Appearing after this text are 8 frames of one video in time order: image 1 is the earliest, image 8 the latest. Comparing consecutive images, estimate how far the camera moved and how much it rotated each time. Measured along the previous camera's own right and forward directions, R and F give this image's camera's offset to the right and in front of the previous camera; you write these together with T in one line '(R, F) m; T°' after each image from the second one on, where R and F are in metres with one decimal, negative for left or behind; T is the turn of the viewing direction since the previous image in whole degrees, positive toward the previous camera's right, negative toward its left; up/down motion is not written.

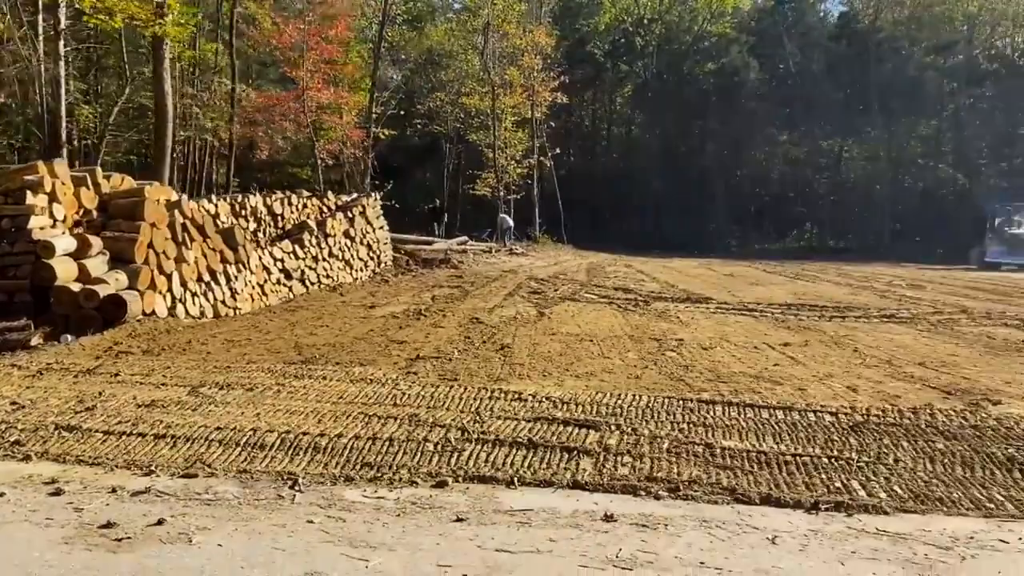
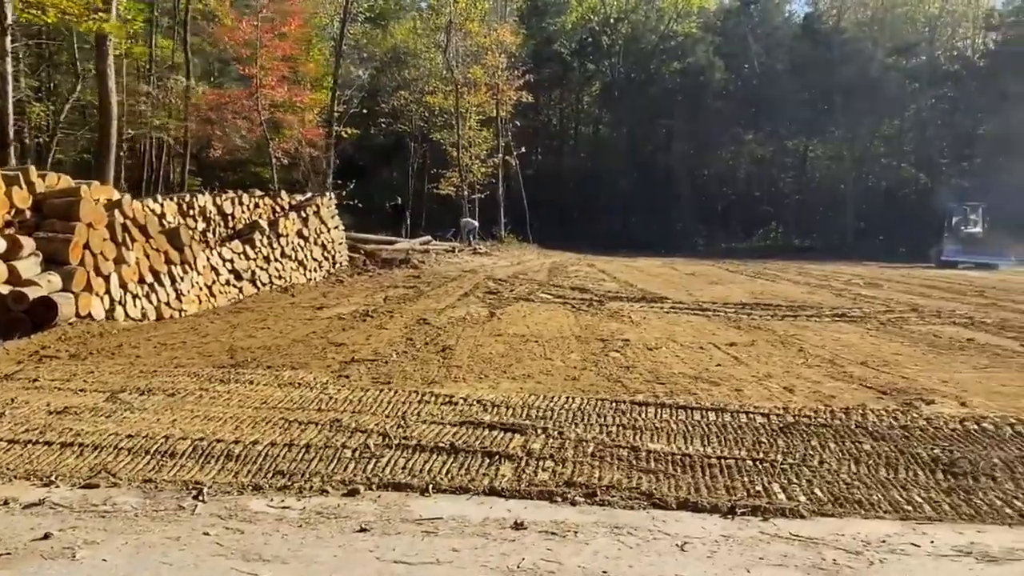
(+0.3, +0.1) m; +2°
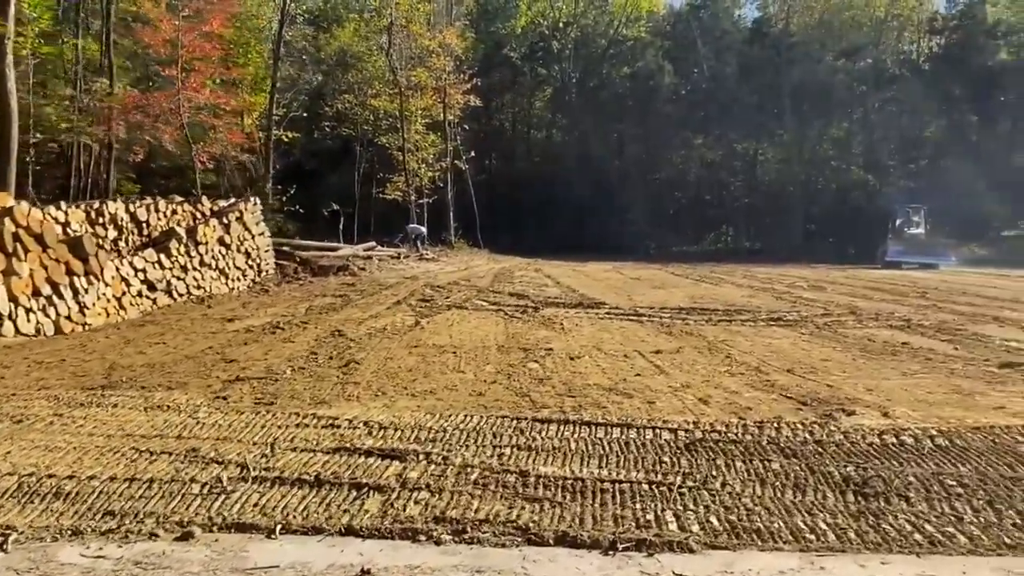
(+0.5, +0.5) m; +3°
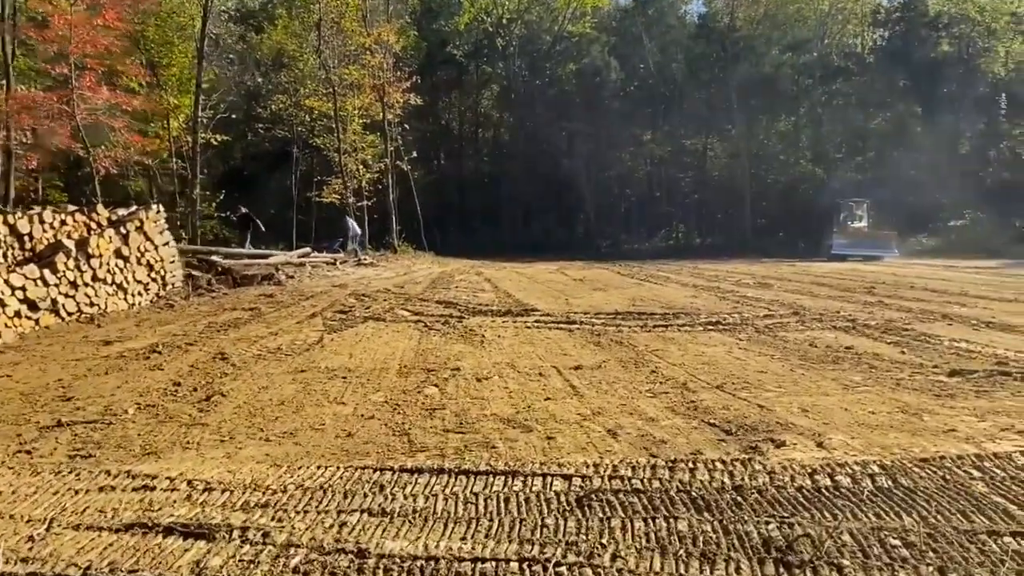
(+0.5, +0.9) m; +3°
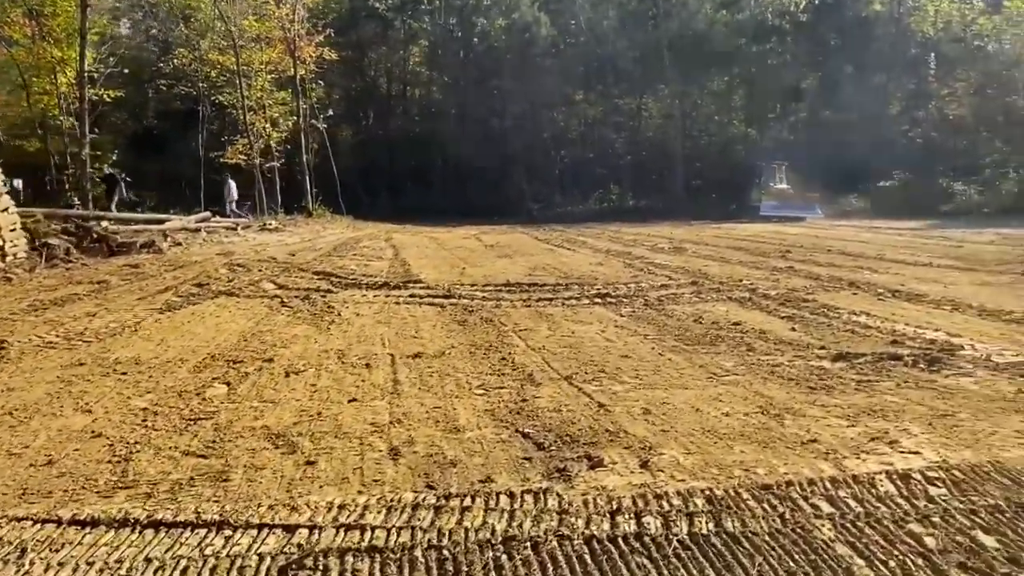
(+1.0, +1.1) m; +4°
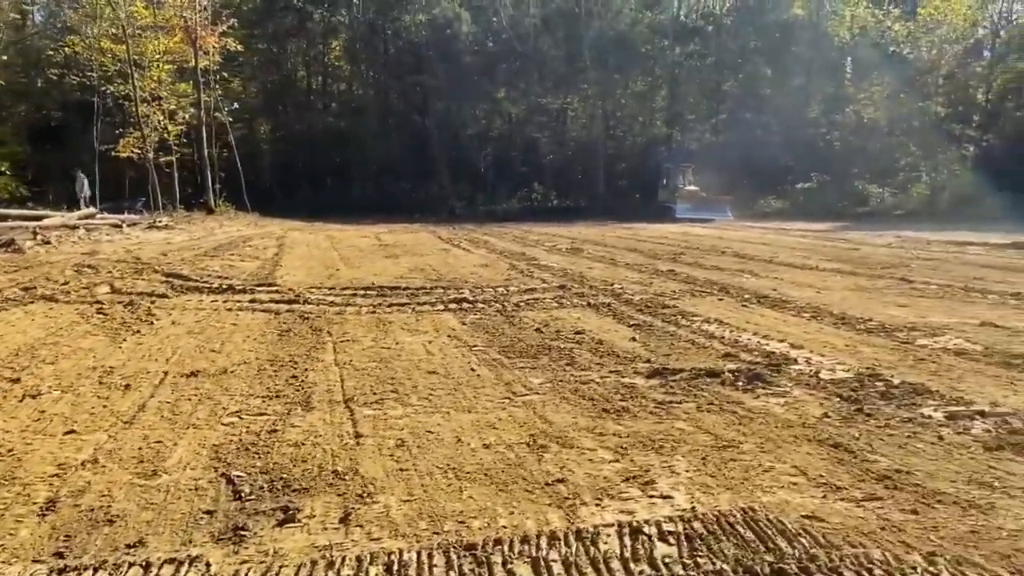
(+1.0, +0.6) m; +4°
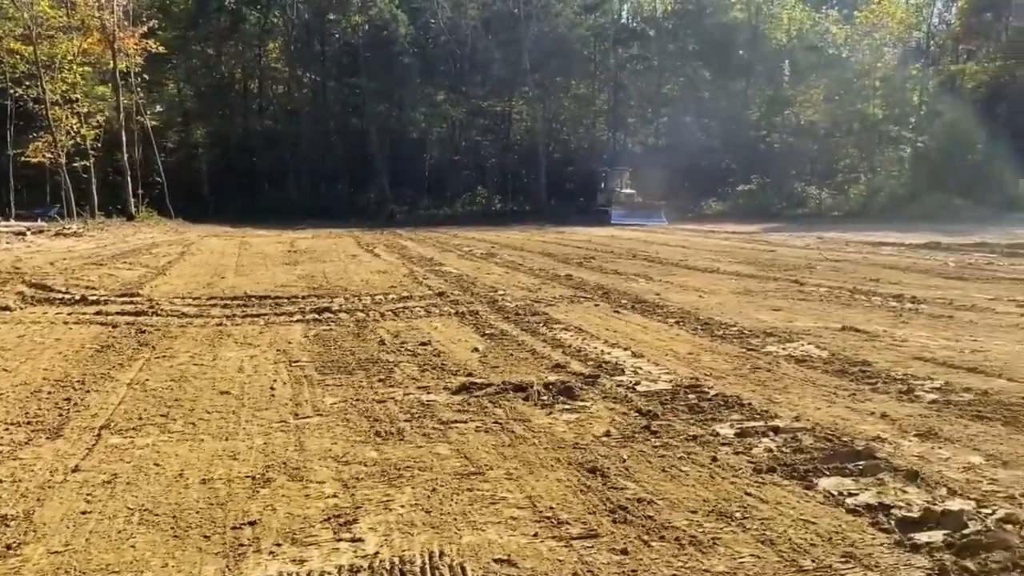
(+1.0, +0.4) m; +3°
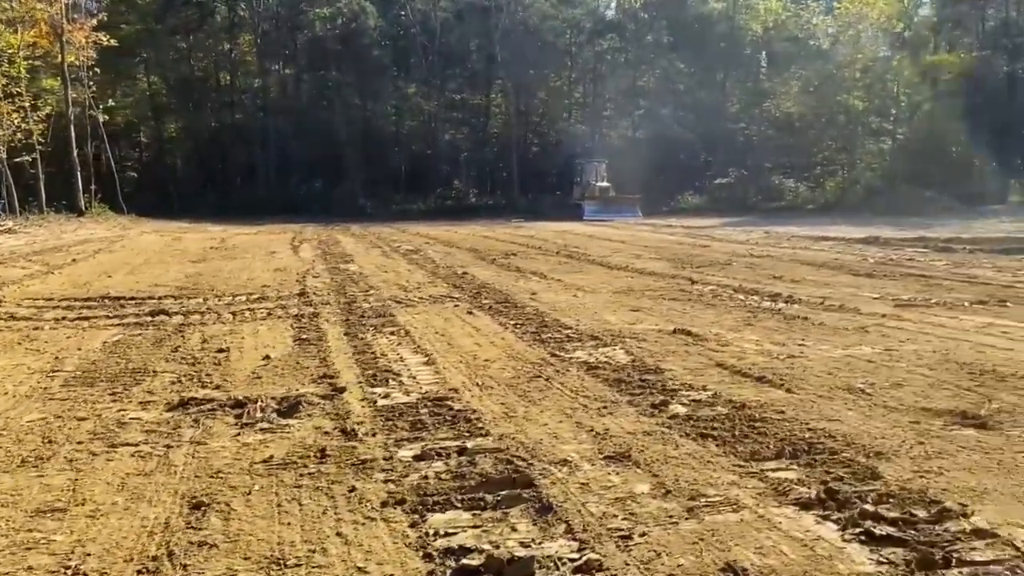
(+1.6, +0.4) m; 0°
